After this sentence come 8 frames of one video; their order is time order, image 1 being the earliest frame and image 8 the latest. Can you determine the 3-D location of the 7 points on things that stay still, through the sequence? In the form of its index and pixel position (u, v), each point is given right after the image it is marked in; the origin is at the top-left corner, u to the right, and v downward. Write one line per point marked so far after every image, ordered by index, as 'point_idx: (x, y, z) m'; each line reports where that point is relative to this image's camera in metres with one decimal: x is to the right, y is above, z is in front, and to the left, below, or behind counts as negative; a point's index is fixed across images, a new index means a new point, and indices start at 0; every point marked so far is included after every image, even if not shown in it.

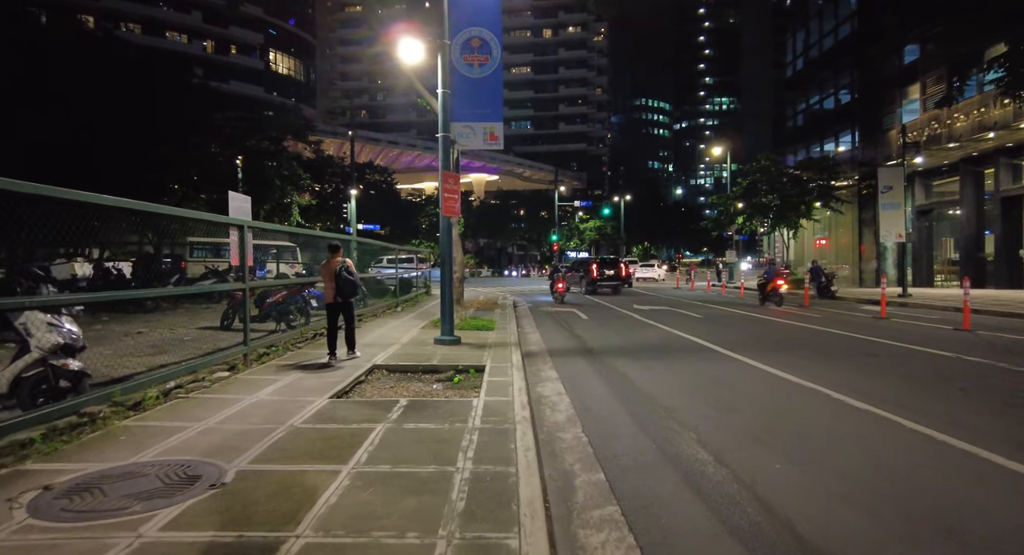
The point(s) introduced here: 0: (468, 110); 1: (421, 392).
0: (-0.8, +3.2, +11.4) m
1: (-1.2, -1.5, +7.8) m
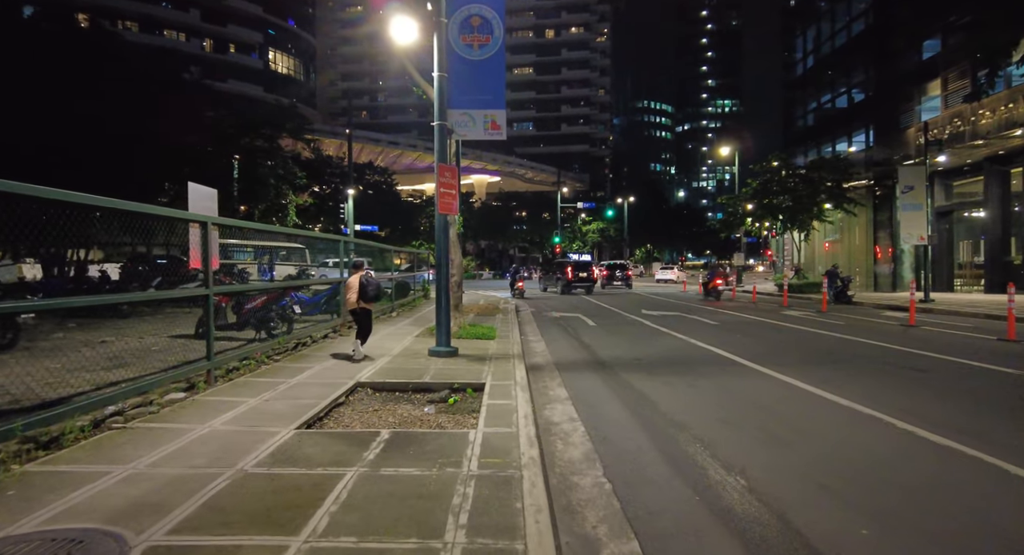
0: (-0.8, +3.1, +10.3) m
1: (-1.1, -1.6, +6.6) m
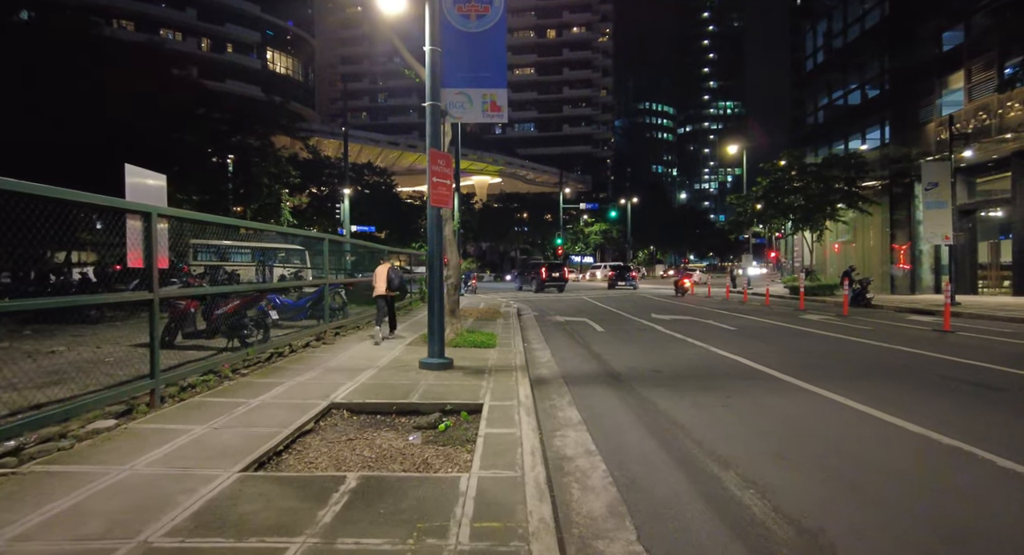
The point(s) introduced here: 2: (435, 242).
0: (-0.7, +3.1, +9.1) m
1: (-1.1, -1.6, +5.4) m
2: (-1.2, +0.5, +9.0) m
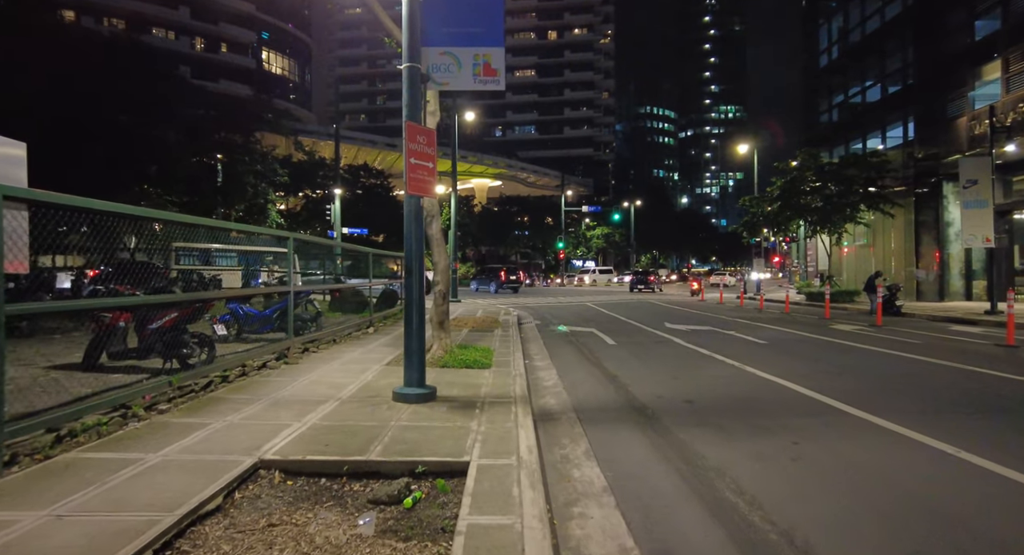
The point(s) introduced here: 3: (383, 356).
0: (-0.8, +3.0, +7.3) m
1: (-1.1, -1.6, +3.6) m
2: (-1.2, +0.4, +7.2) m
3: (-2.3, -1.4, +10.4) m
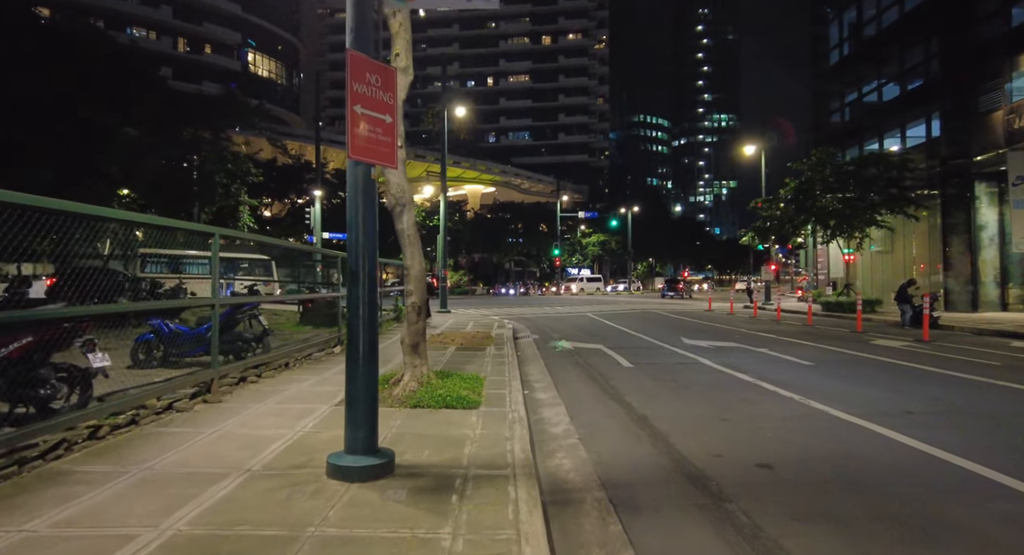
0: (-0.8, +2.9, +4.9) m
1: (-1.1, -1.6, +1.2) m
2: (-1.2, +0.3, +4.8) m
3: (-2.3, -1.5, +8.0) m
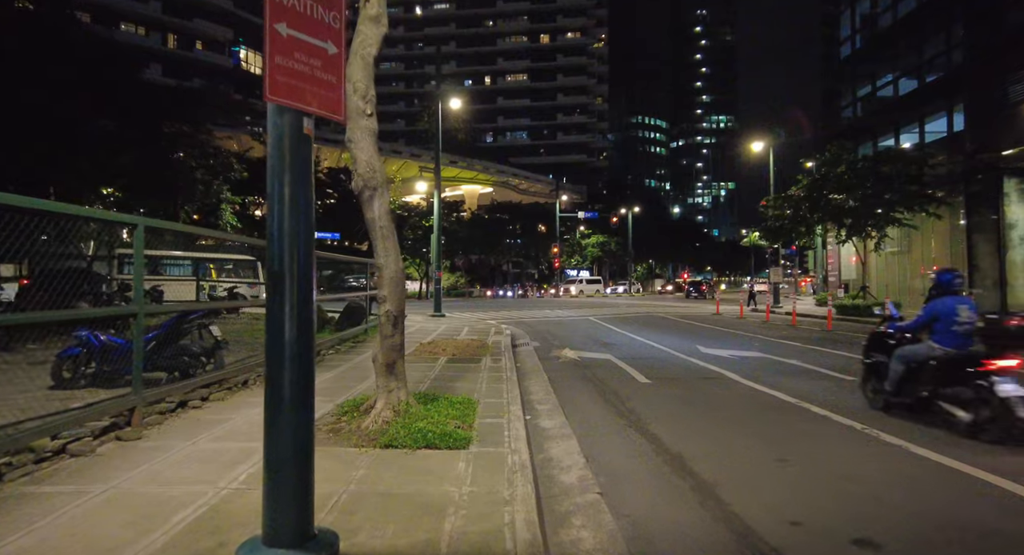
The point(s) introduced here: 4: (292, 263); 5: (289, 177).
0: (-0.8, +2.9, +3.4) m
1: (-1.1, -1.7, -0.4) m
2: (-1.2, +0.3, +3.3) m
3: (-2.3, -1.5, +6.4) m
4: (-1.2, +0.1, +3.2) m
5: (-1.2, +0.6, +3.3) m
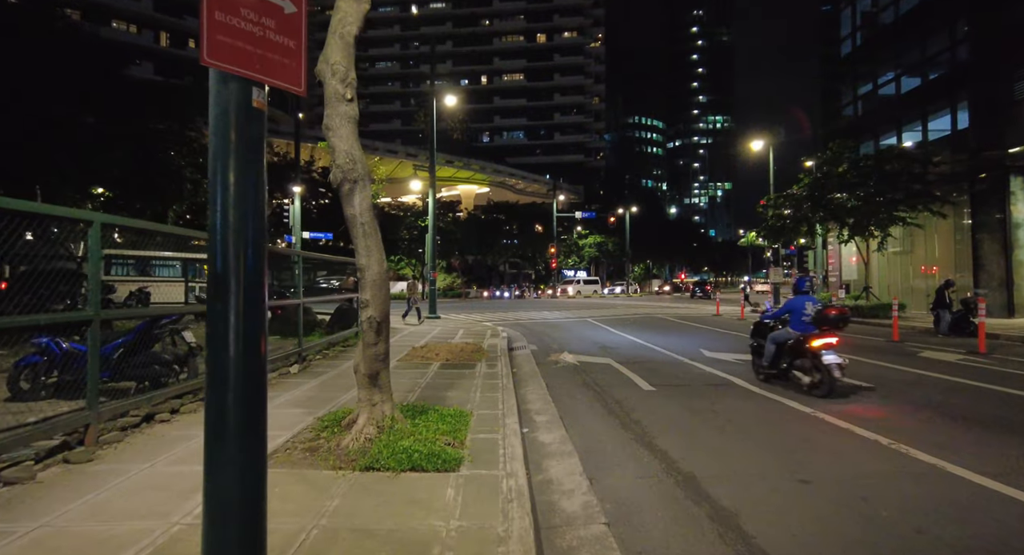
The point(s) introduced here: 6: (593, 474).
0: (-0.8, +2.9, +2.8) m
1: (-1.1, -1.7, -1.0) m
2: (-1.2, +0.3, +2.7) m
3: (-2.4, -1.6, +5.8) m
4: (-1.2, +0.1, +2.7) m
5: (-1.2, +0.6, +2.7) m
6: (+0.7, -1.8, +5.4) m
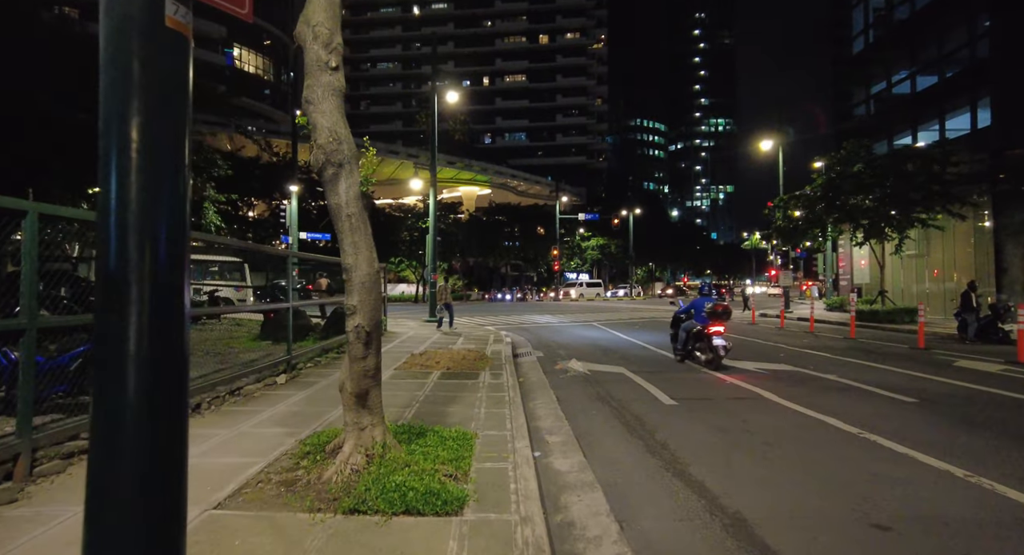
0: (-0.7, +2.9, +2.0) m
1: (-1.0, -1.7, -1.8) m
2: (-1.1, +0.3, +1.8) m
3: (-2.3, -1.6, +5.0) m
4: (-1.1, +0.1, +1.8) m
5: (-1.1, +0.6, +1.9) m
6: (+0.8, -1.8, +4.6) m
